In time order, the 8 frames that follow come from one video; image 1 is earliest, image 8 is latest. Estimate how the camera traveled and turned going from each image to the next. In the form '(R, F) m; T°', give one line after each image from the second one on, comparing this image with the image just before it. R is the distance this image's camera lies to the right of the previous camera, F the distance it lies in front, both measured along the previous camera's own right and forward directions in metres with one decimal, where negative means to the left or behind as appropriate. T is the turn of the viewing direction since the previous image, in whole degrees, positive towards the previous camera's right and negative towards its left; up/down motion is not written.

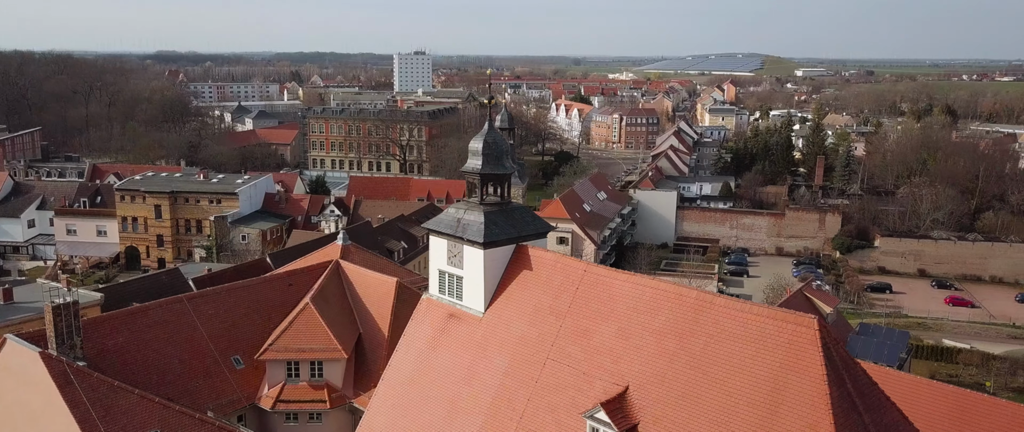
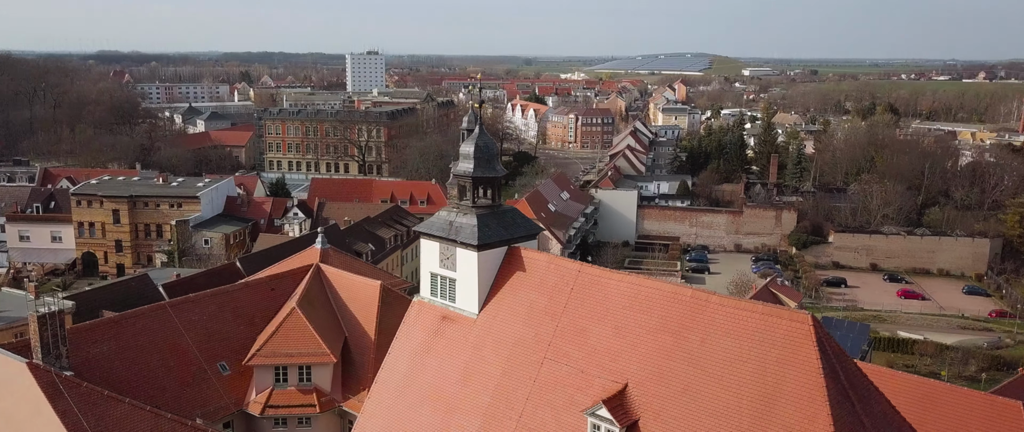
(-0.6, -0.2) m; +3°
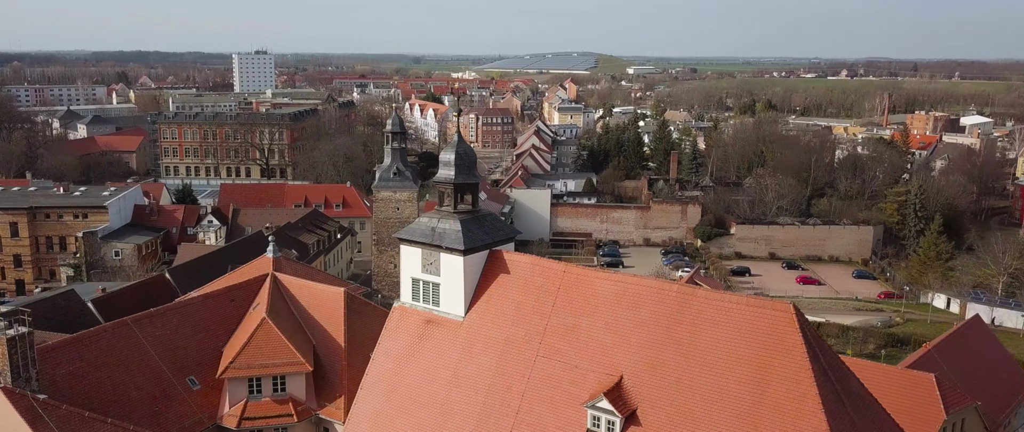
(-1.5, -0.4) m; +8°
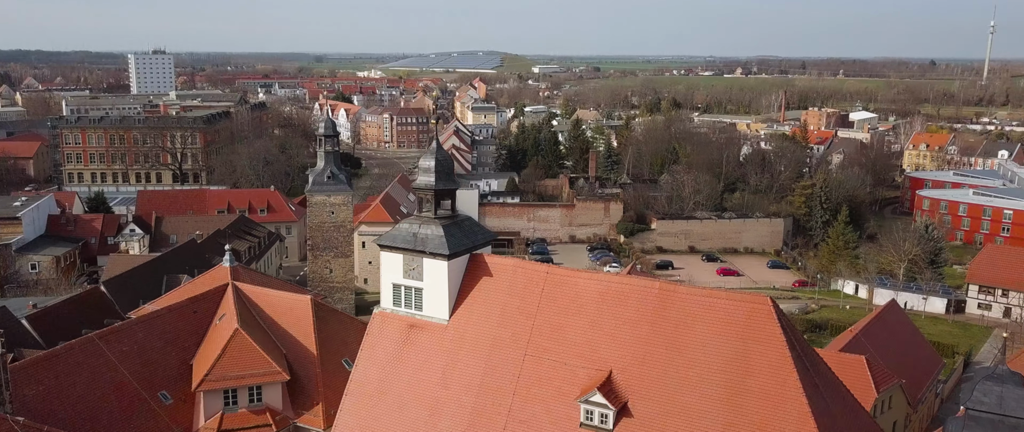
(-1.2, -0.3) m; +7°
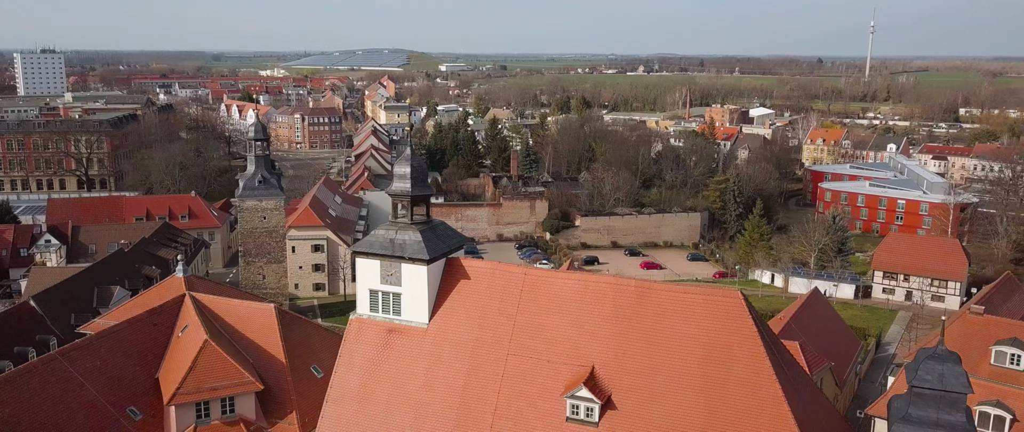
(-1.2, -0.3) m; +7°
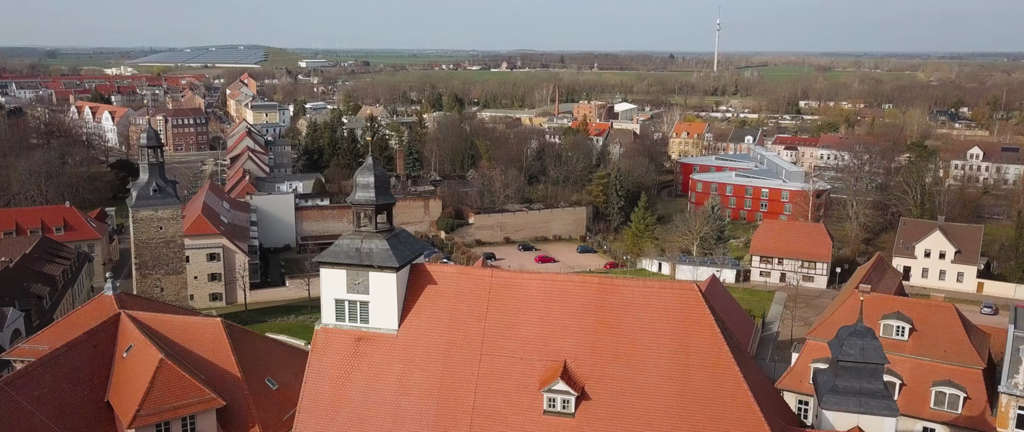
(-1.7, -0.4) m; +10°
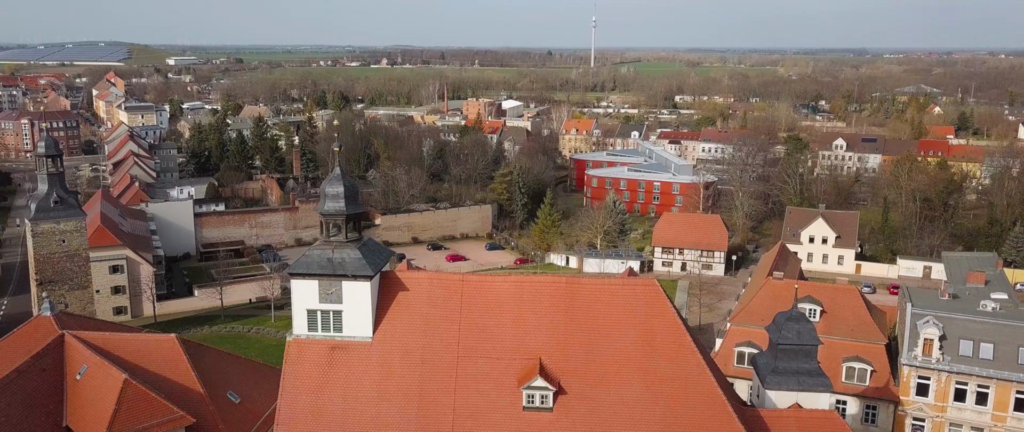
(-1.5, -0.4) m; +8°
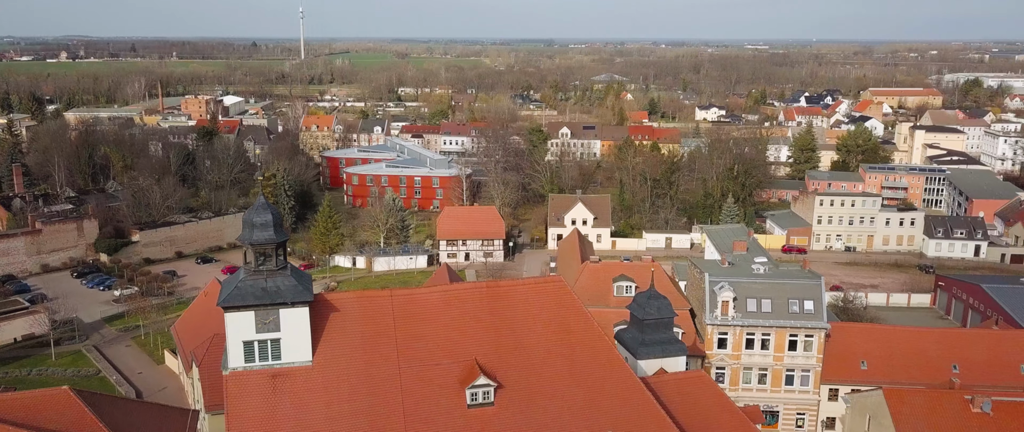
(-3.8, -0.5) m; +20°
